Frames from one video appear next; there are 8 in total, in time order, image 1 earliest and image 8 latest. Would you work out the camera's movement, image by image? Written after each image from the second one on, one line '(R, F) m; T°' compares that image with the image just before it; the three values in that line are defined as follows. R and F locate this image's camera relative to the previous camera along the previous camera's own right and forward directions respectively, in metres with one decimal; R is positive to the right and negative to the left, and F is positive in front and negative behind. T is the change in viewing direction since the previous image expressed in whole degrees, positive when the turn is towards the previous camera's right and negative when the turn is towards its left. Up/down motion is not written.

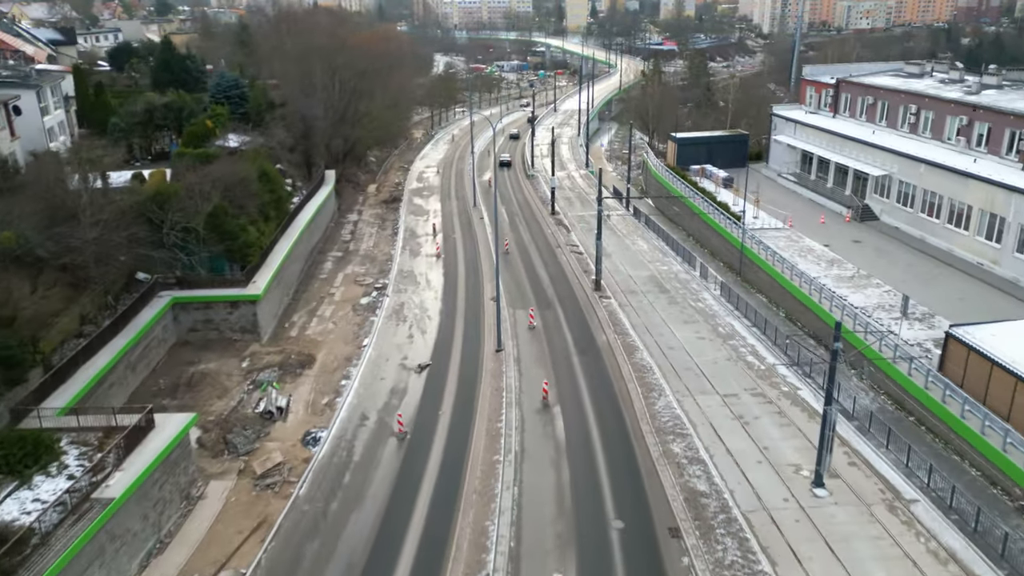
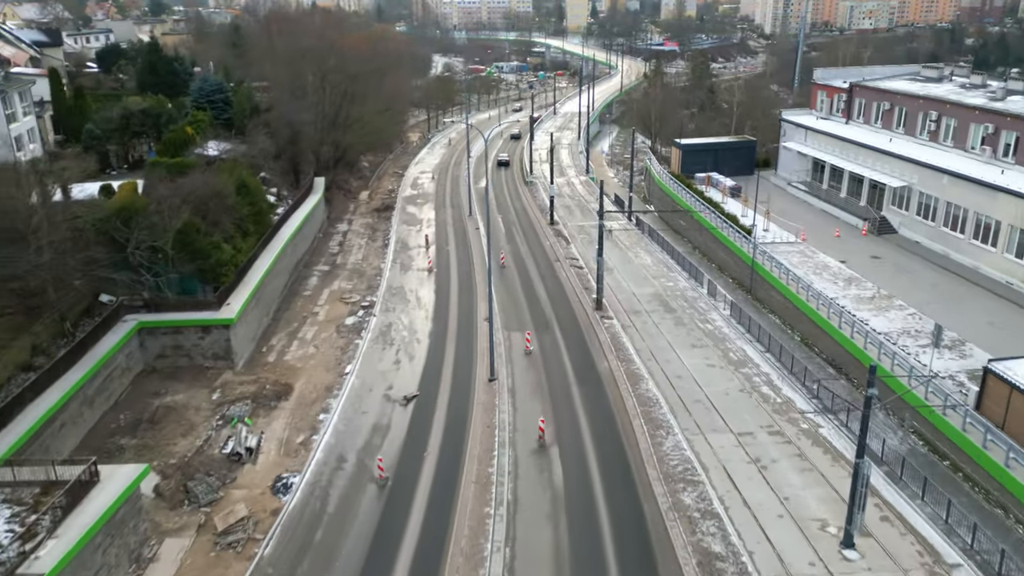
(+0.2, +2.0) m; 0°
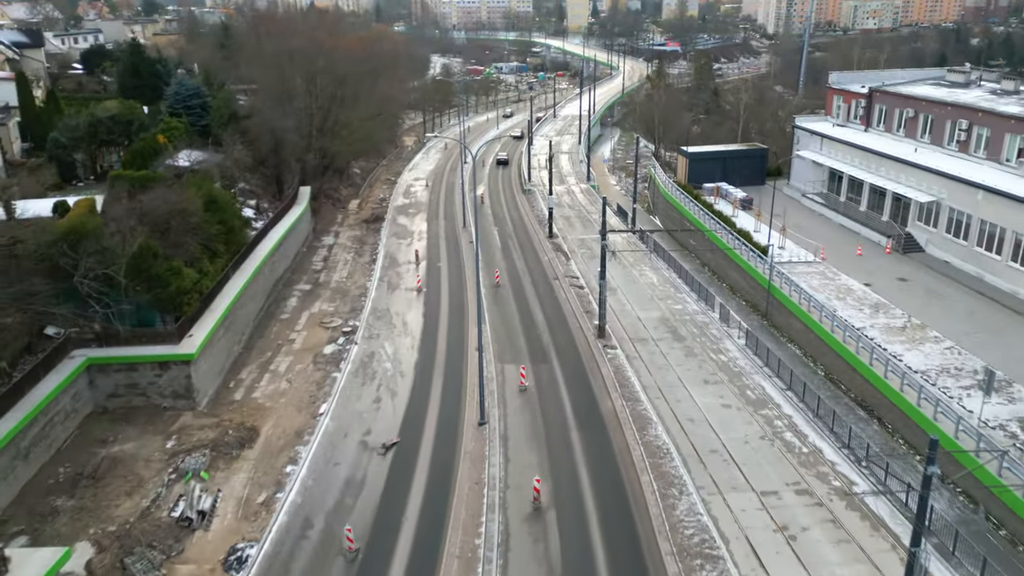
(+0.2, +2.5) m; 0°
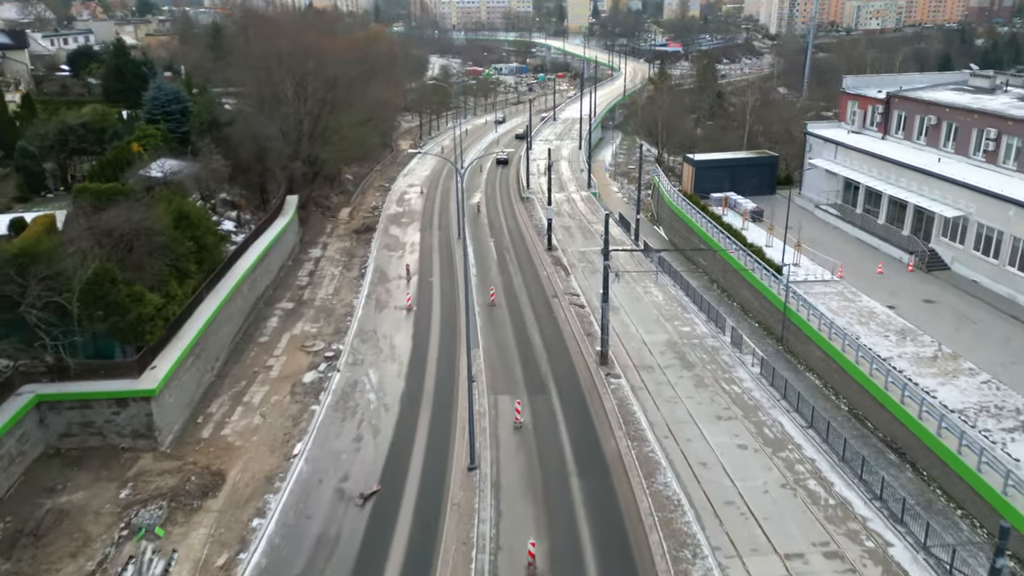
(+0.2, +2.1) m; 0°
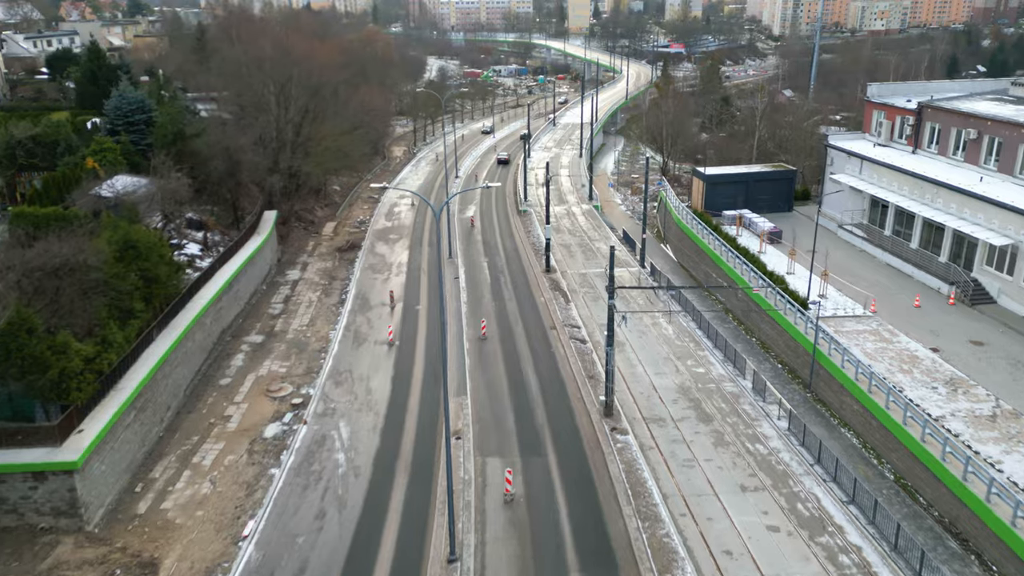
(+0.3, +3.1) m; 0°
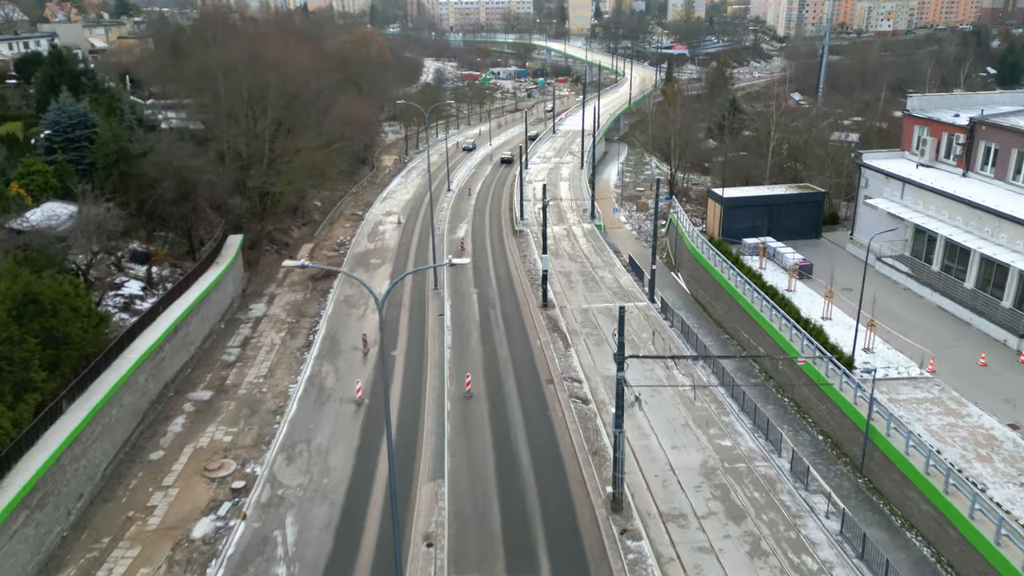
(+0.4, +4.1) m; 0°
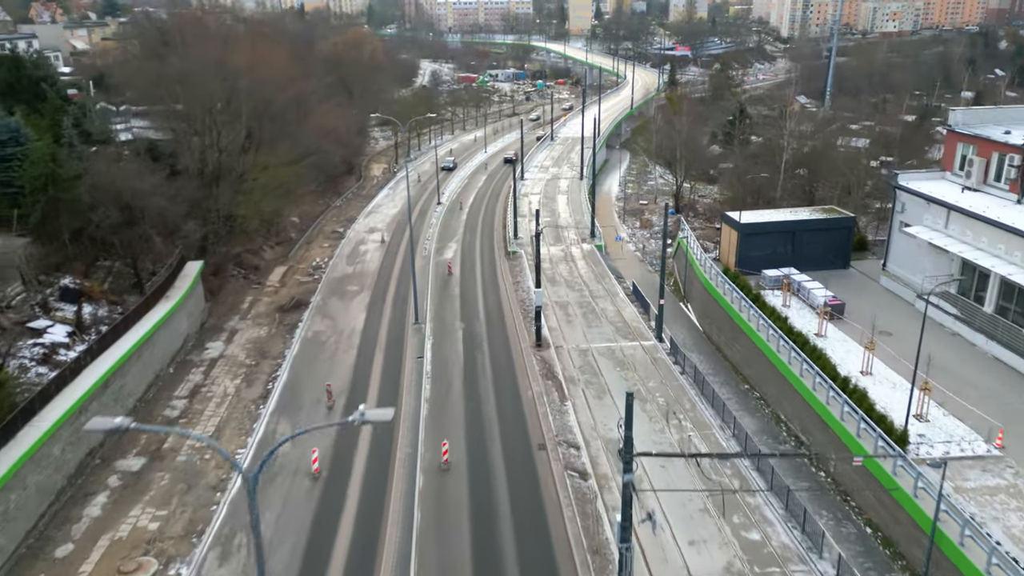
(+0.5, +3.6) m; 0°
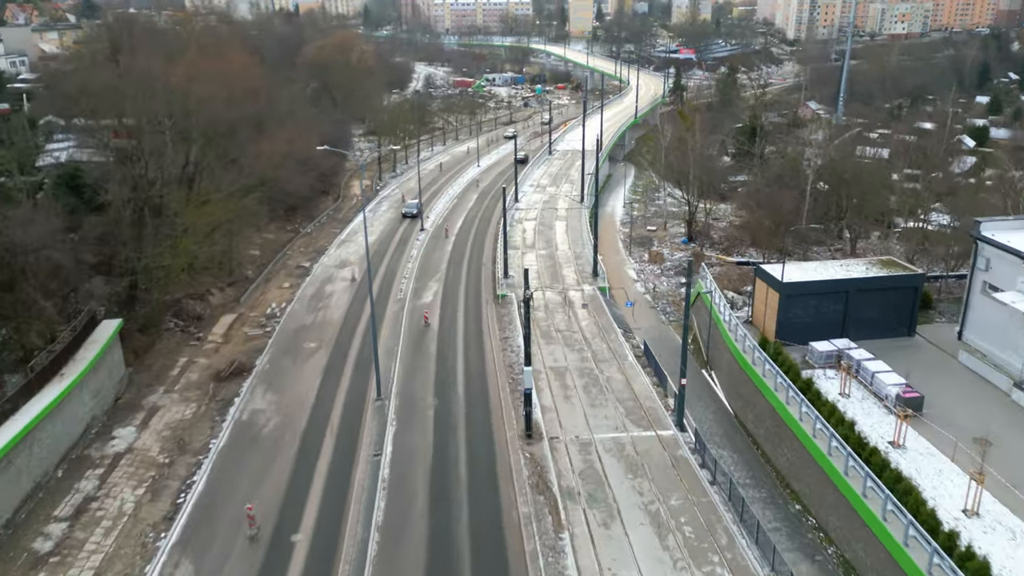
(+0.6, +5.6) m; 0°
